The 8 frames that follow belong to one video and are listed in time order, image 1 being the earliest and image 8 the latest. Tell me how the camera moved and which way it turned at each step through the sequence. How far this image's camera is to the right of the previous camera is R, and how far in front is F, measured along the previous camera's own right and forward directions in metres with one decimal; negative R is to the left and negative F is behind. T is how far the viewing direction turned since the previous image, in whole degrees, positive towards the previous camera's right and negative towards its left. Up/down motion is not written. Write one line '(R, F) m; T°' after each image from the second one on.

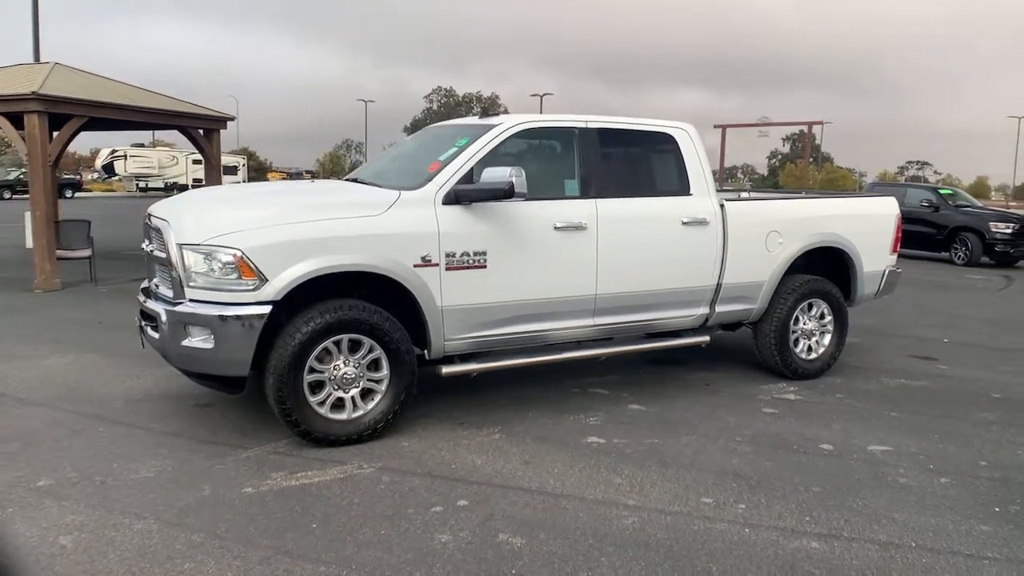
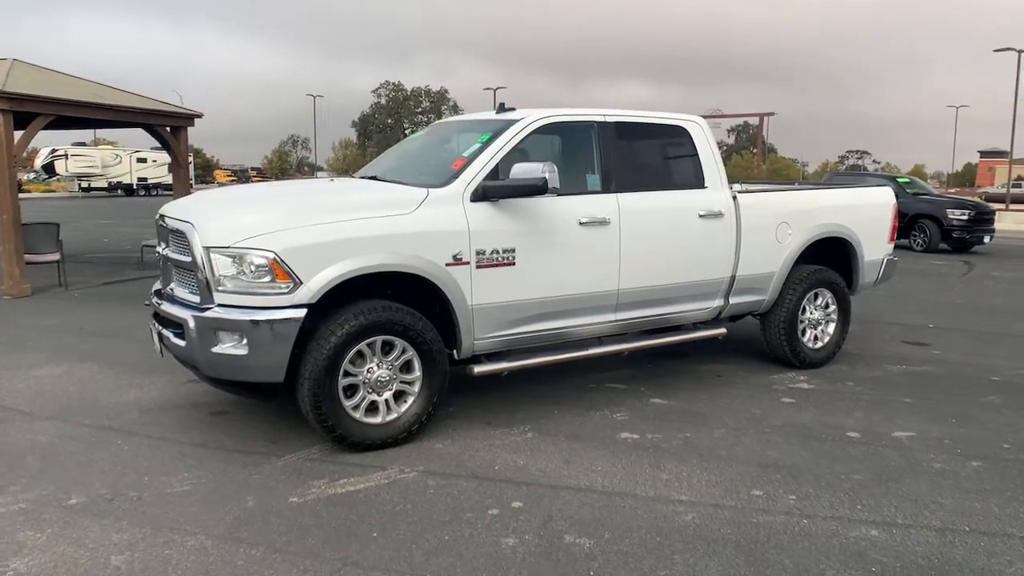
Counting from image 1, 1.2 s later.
(-0.5, +0.1) m; +4°
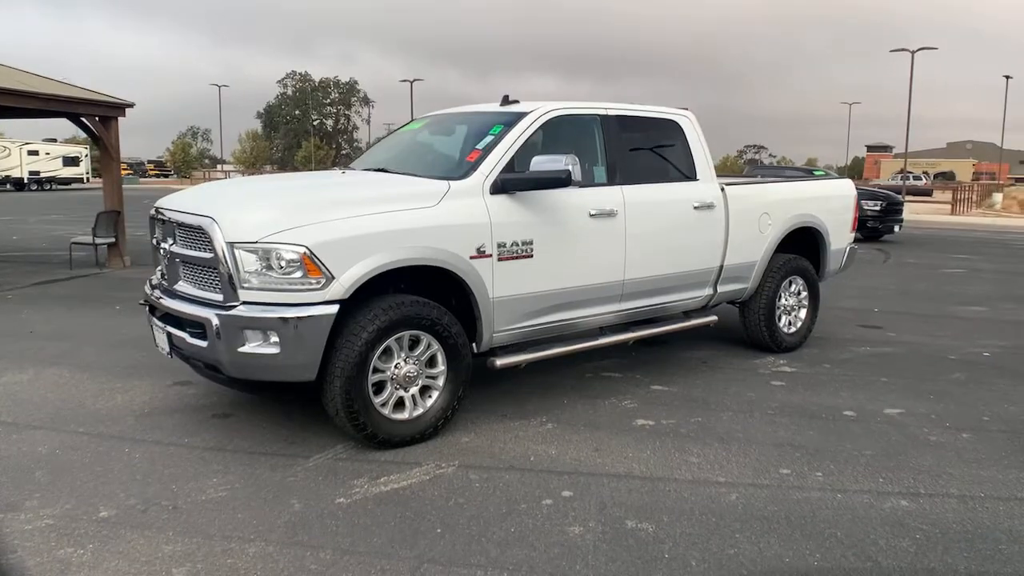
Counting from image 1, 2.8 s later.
(-0.7, 0.0) m; +7°
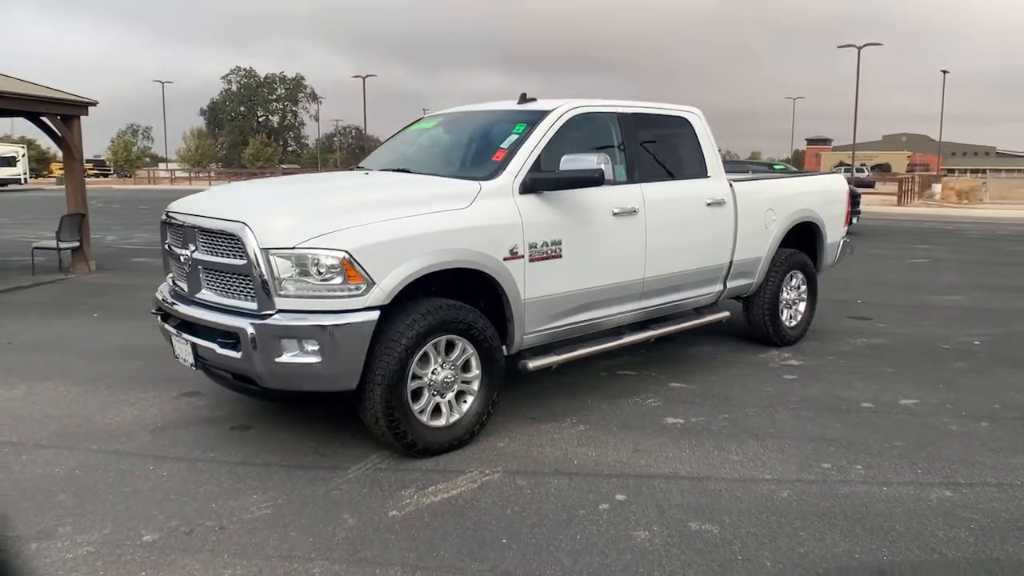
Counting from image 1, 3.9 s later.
(-0.5, +0.1) m; +4°
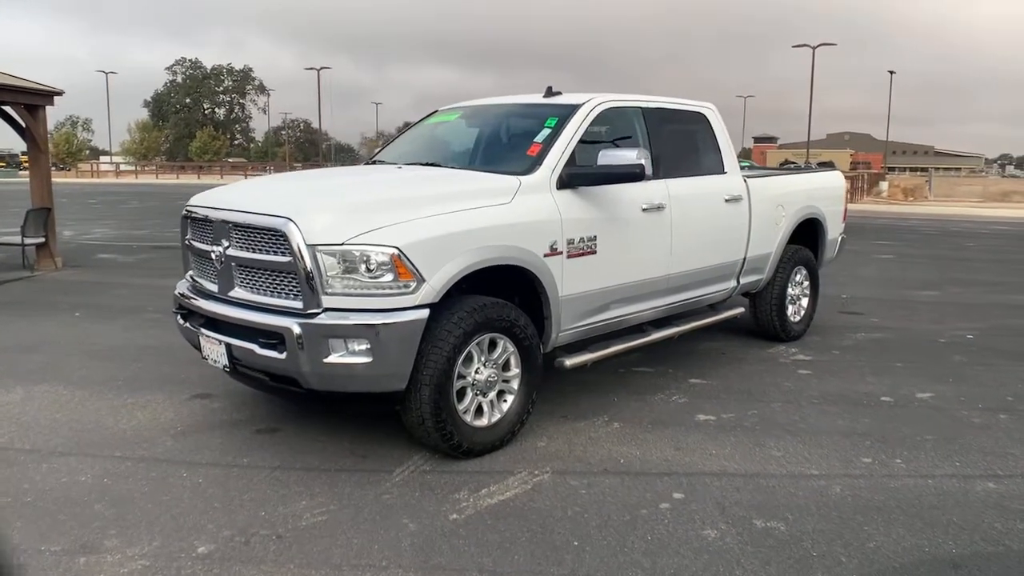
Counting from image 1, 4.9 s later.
(-0.5, +0.1) m; +4°
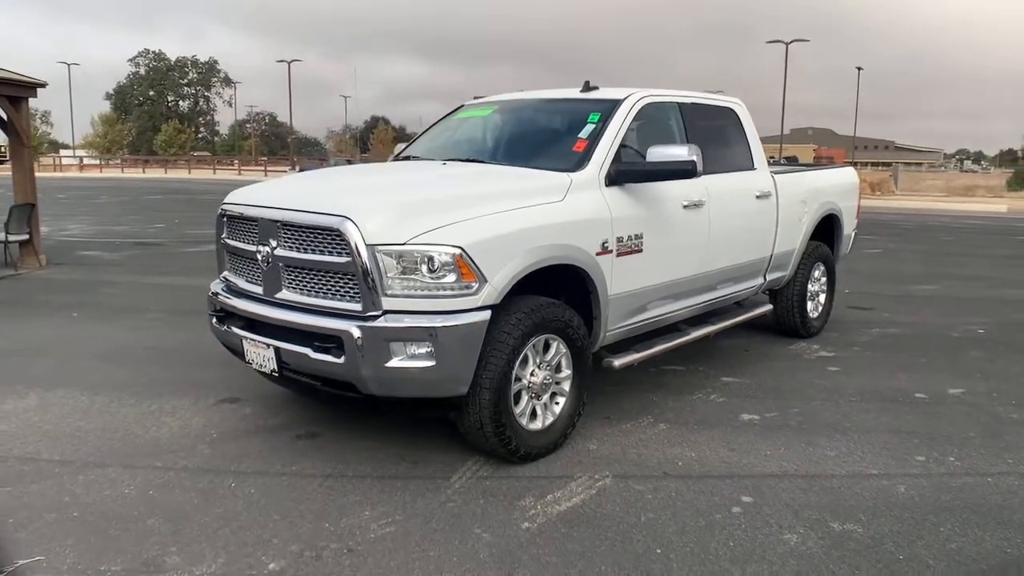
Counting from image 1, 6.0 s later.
(-0.5, +0.1) m; +2°
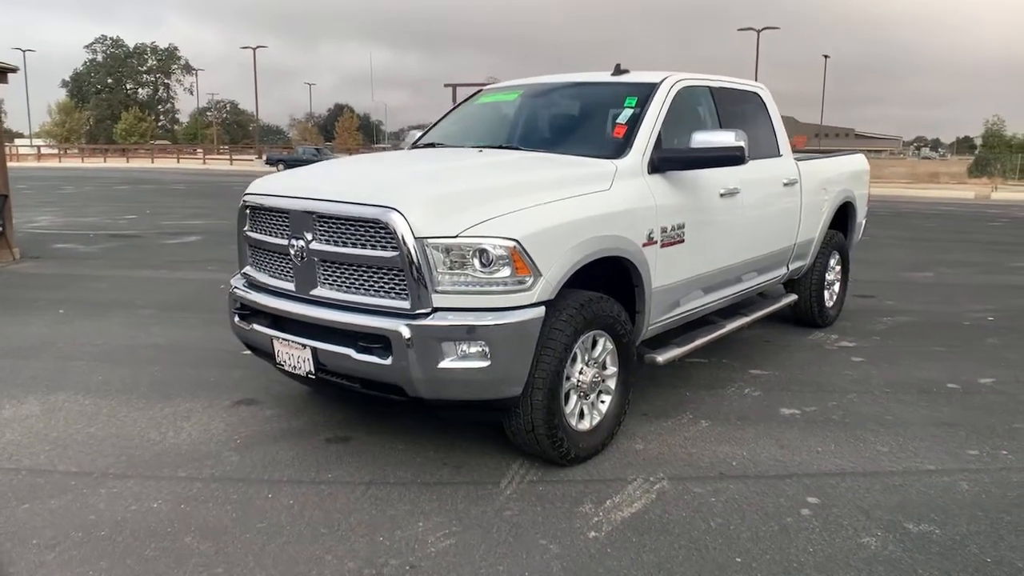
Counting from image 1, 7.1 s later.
(-0.4, +0.2) m; +2°
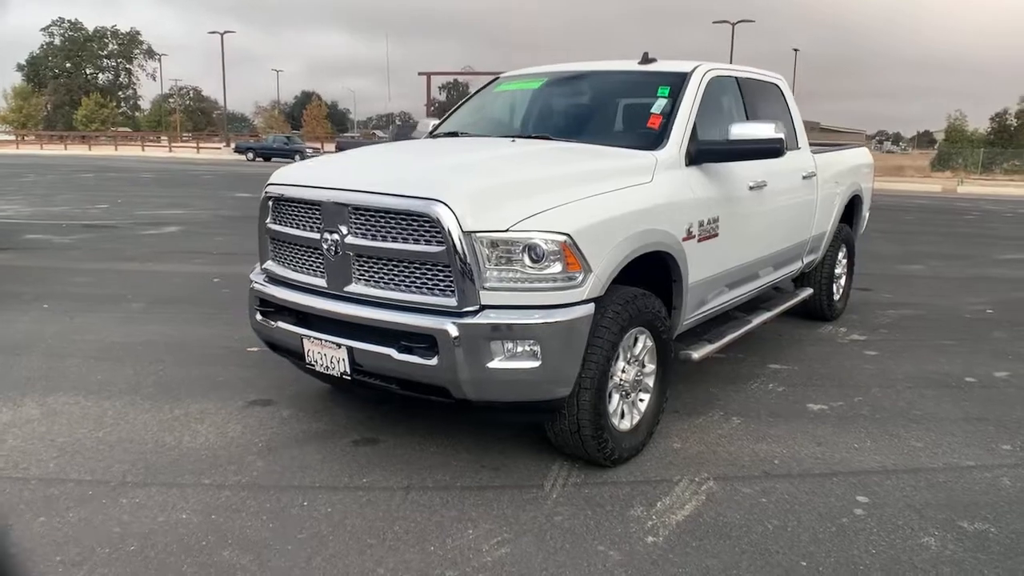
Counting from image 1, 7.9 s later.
(-0.4, +0.1) m; +2°
